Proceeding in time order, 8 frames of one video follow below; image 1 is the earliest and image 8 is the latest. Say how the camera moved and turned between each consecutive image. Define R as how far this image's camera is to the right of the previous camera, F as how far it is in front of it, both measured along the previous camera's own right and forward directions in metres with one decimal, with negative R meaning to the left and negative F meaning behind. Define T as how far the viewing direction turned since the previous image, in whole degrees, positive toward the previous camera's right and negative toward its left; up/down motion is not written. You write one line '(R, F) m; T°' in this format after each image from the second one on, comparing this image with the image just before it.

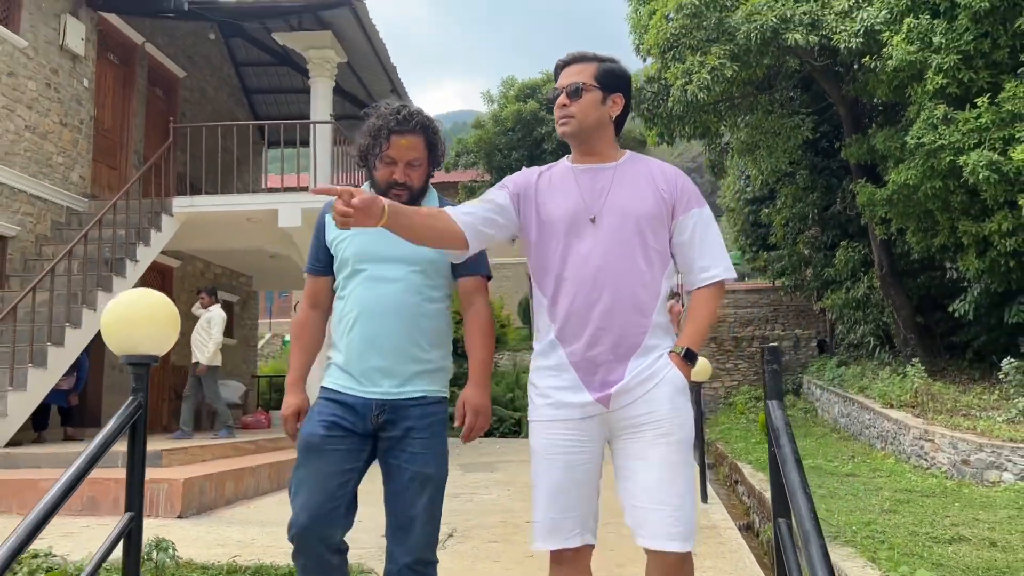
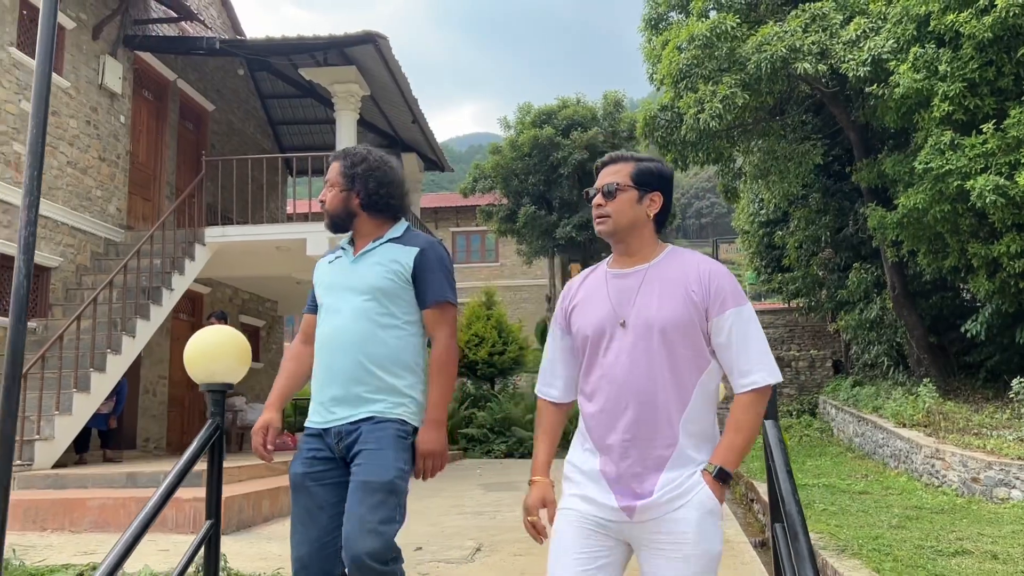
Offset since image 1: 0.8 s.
(0.0, -0.3) m; -1°
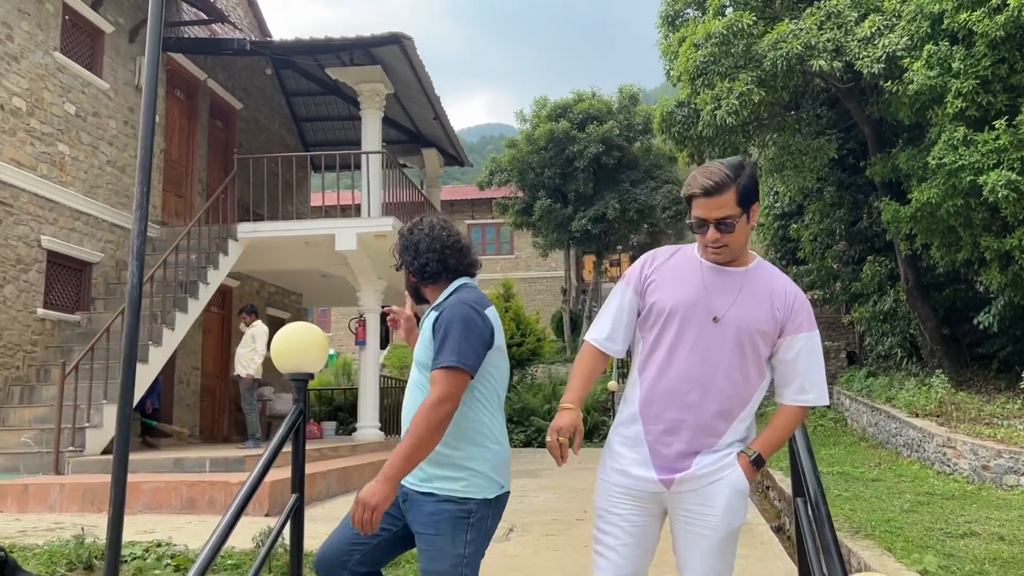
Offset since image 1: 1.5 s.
(-0.1, -0.3) m; -1°
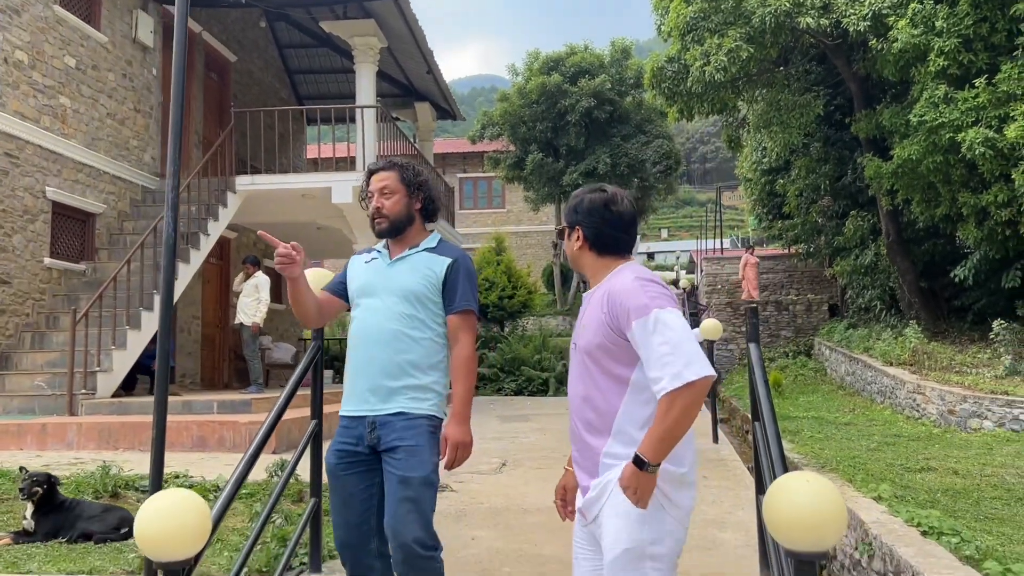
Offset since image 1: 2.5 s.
(0.0, -0.3) m; +1°
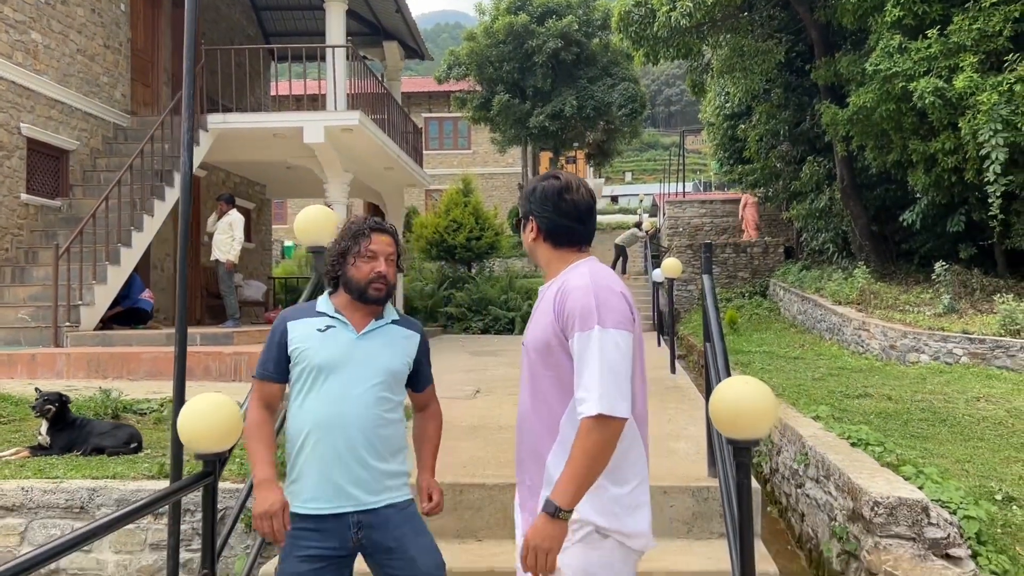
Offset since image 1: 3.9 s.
(-0.1, -0.3) m; +2°
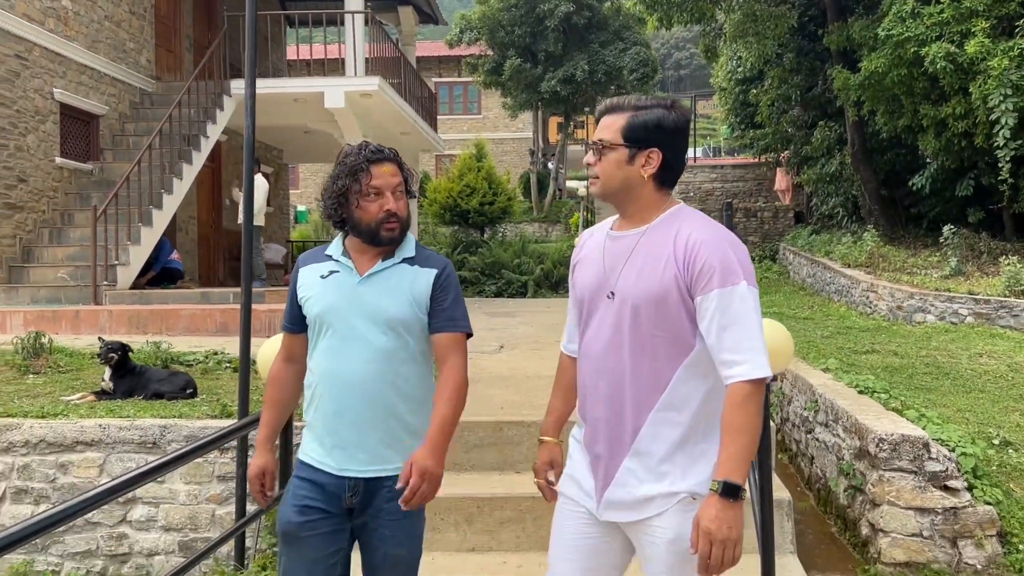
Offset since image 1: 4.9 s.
(-0.1, -0.3) m; 0°
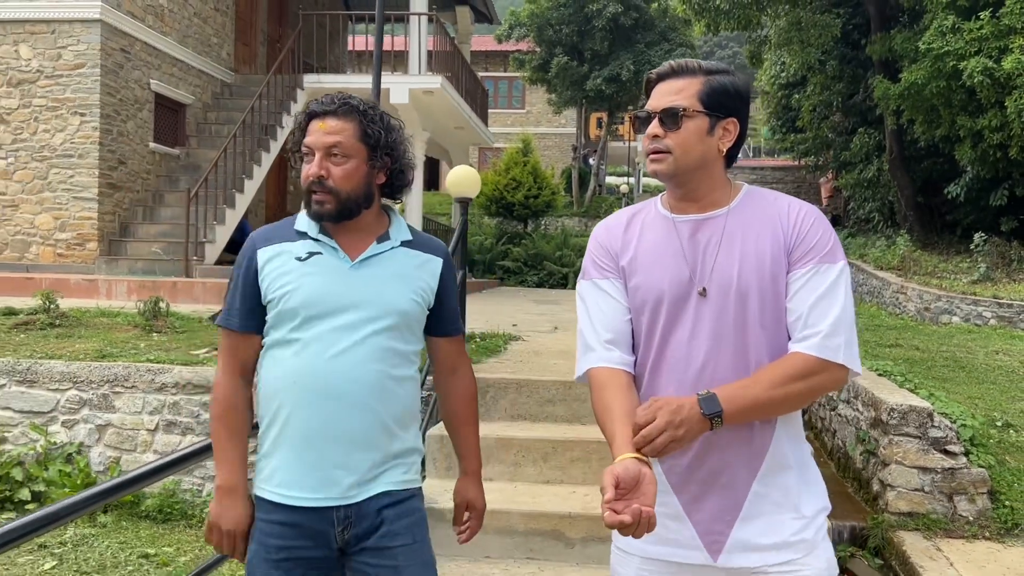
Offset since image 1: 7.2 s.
(-0.2, -0.7) m; -2°
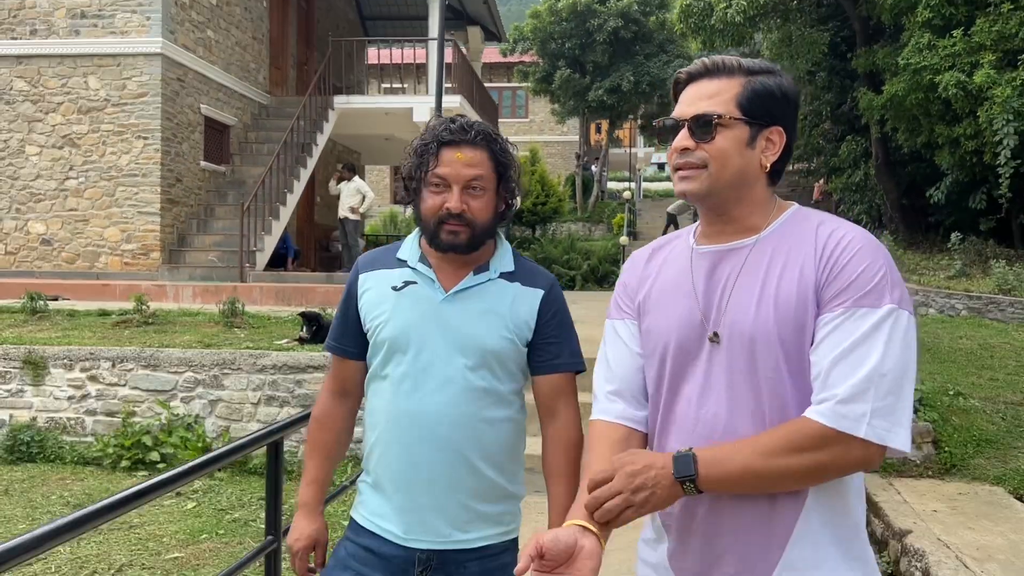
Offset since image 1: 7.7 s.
(-0.2, -1.0) m; 0°
